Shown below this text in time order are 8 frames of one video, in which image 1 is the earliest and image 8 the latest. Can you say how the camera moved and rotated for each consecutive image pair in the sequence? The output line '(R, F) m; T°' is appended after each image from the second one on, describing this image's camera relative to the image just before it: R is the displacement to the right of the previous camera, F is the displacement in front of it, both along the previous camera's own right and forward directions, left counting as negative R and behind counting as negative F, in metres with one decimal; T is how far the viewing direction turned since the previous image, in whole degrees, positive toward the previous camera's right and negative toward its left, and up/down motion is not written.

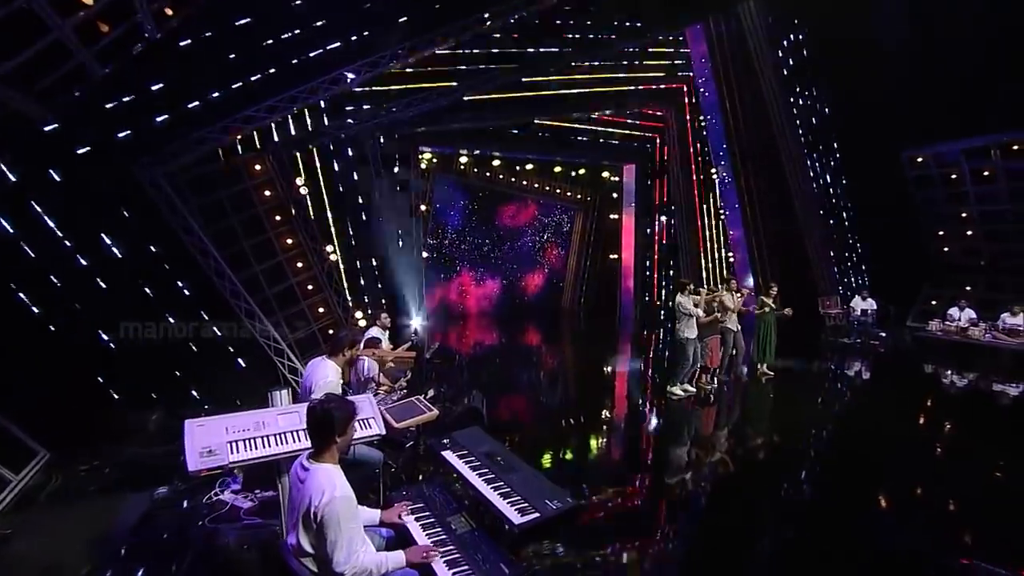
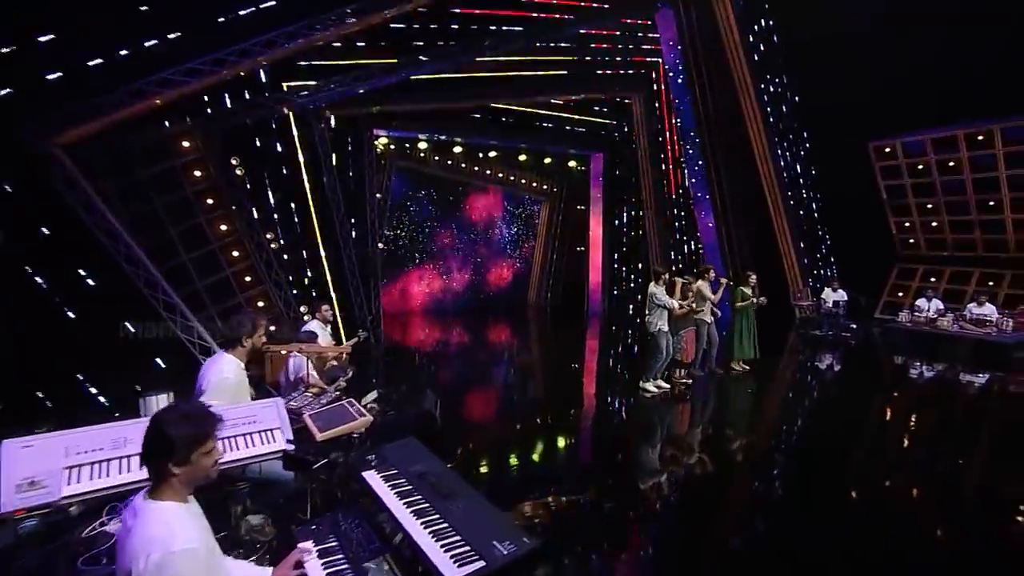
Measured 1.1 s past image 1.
(+0.1, +0.6) m; +3°
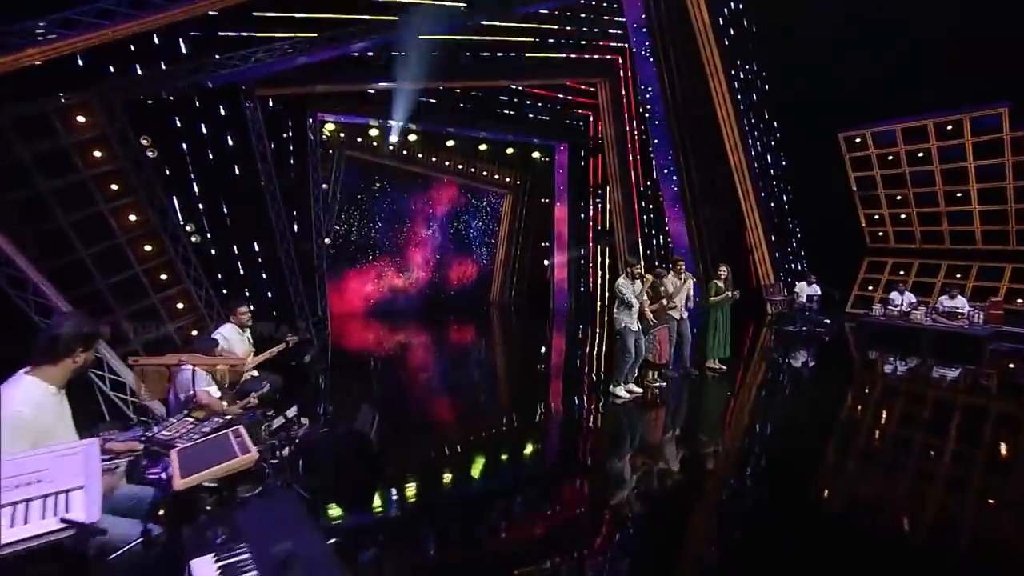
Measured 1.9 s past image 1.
(+0.2, +0.7) m; +3°
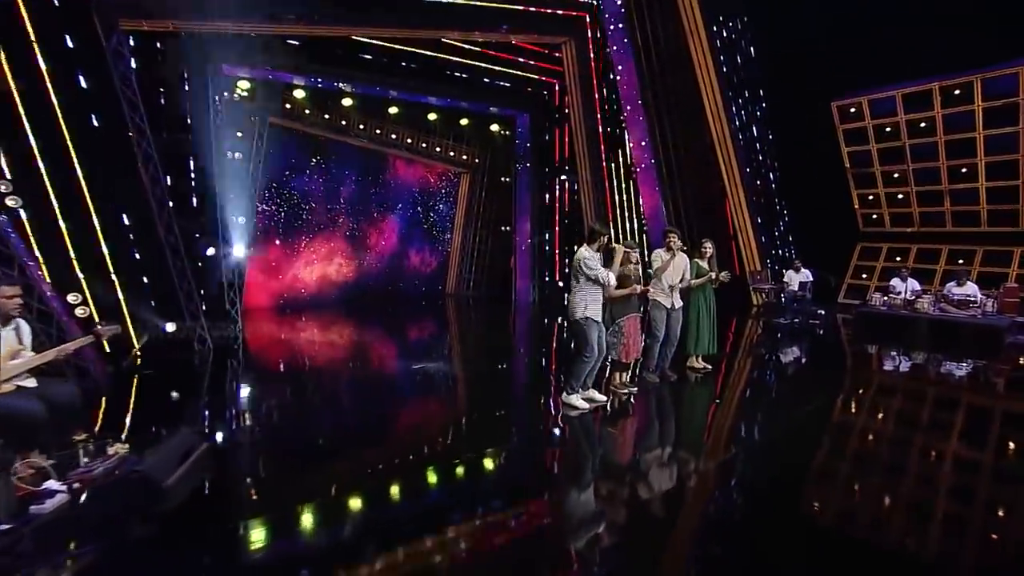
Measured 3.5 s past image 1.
(+0.5, +1.4) m; +2°
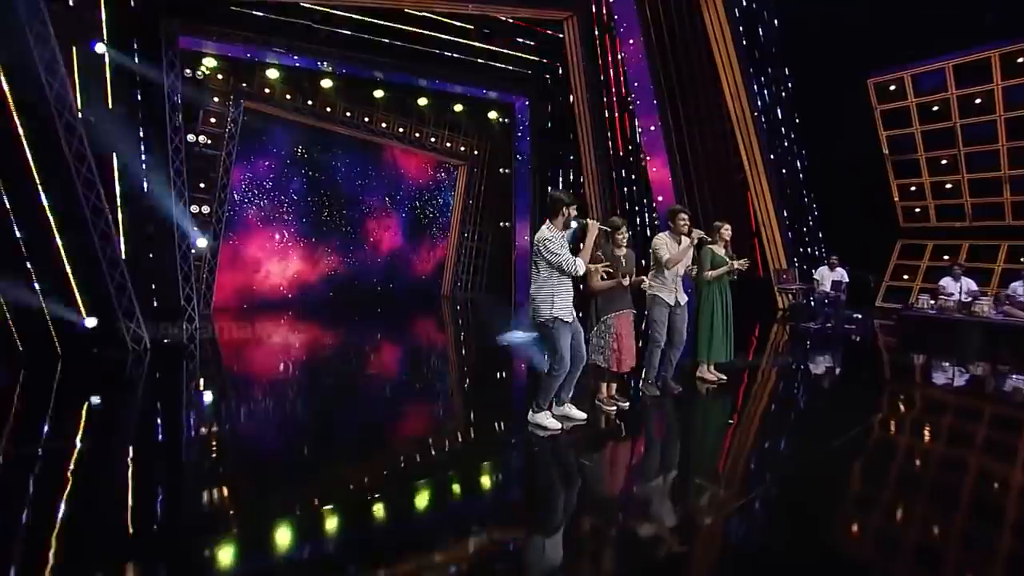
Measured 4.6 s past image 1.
(+0.5, +1.0) m; -2°
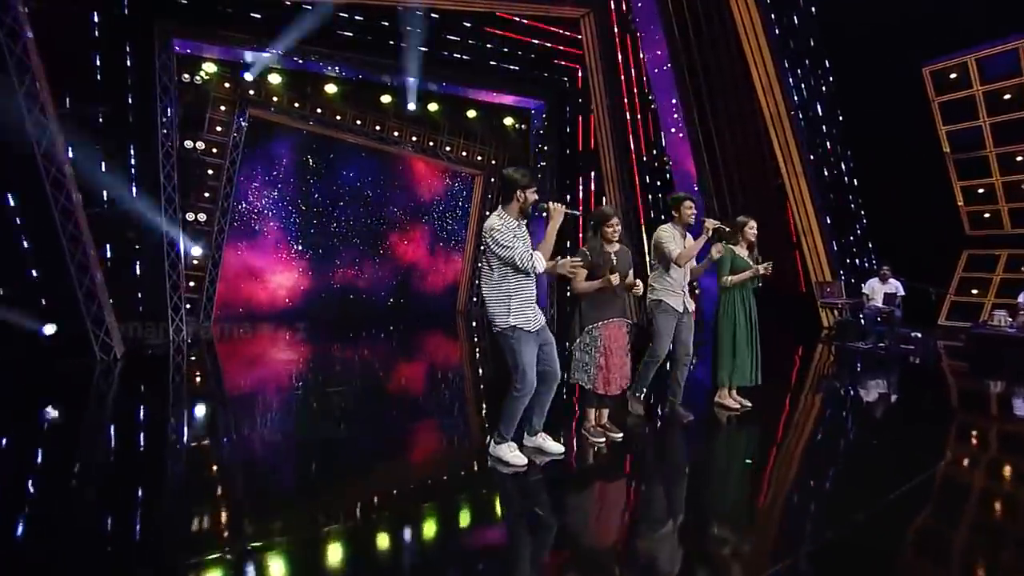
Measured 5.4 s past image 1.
(+0.5, +0.7) m; -4°
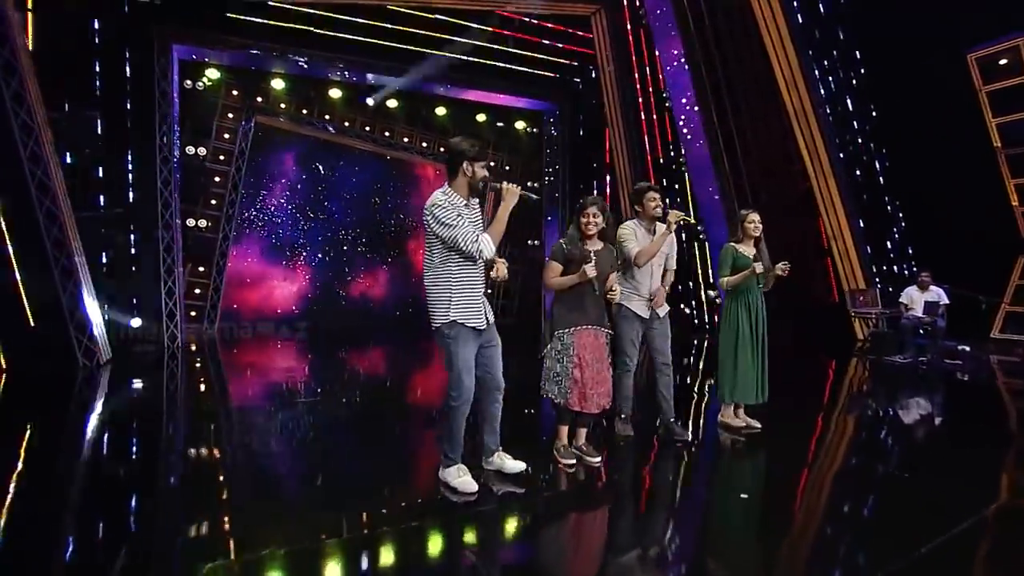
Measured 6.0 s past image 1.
(+0.4, +0.4) m; -4°
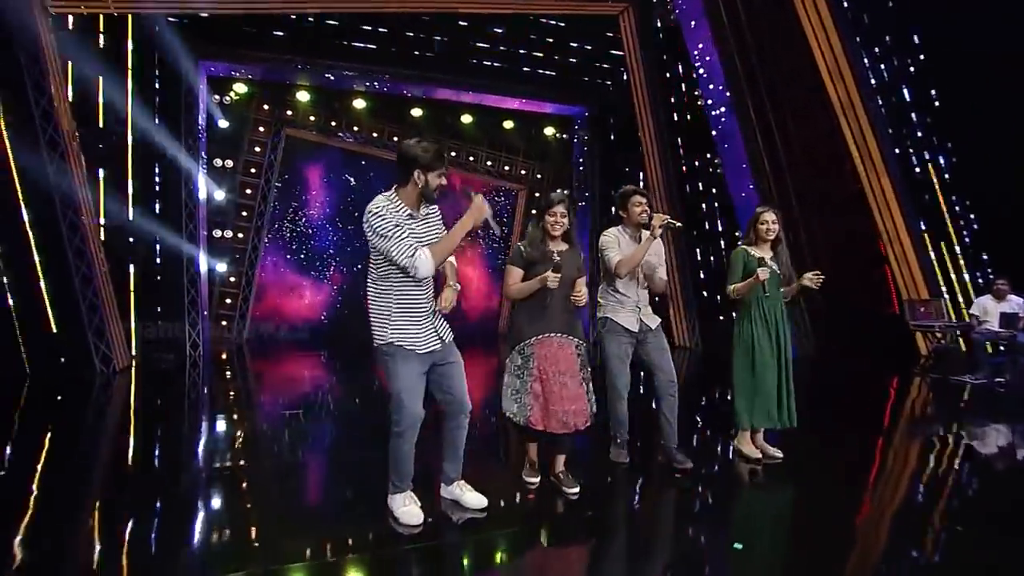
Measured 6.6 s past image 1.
(+0.4, +0.3) m; -6°
